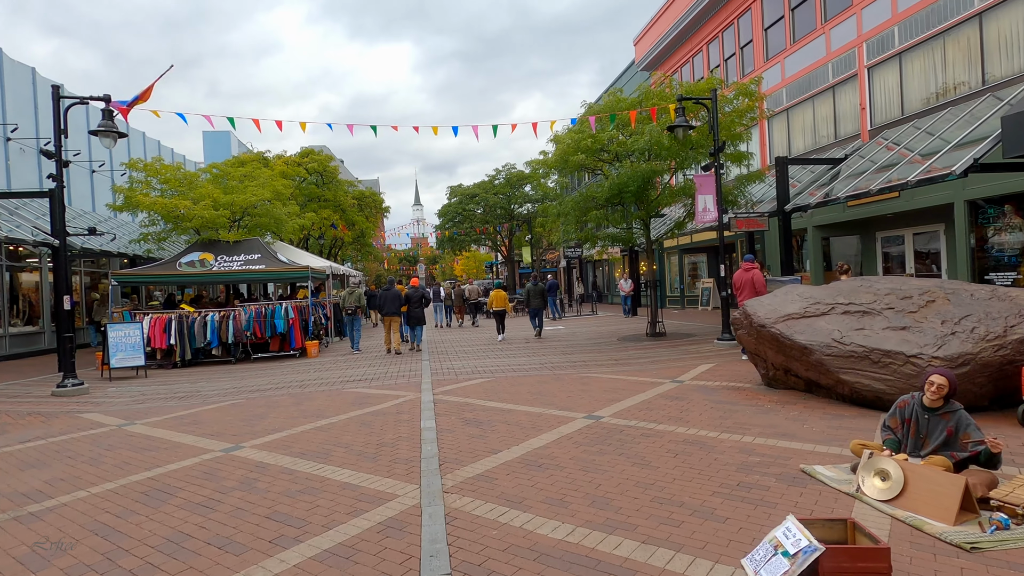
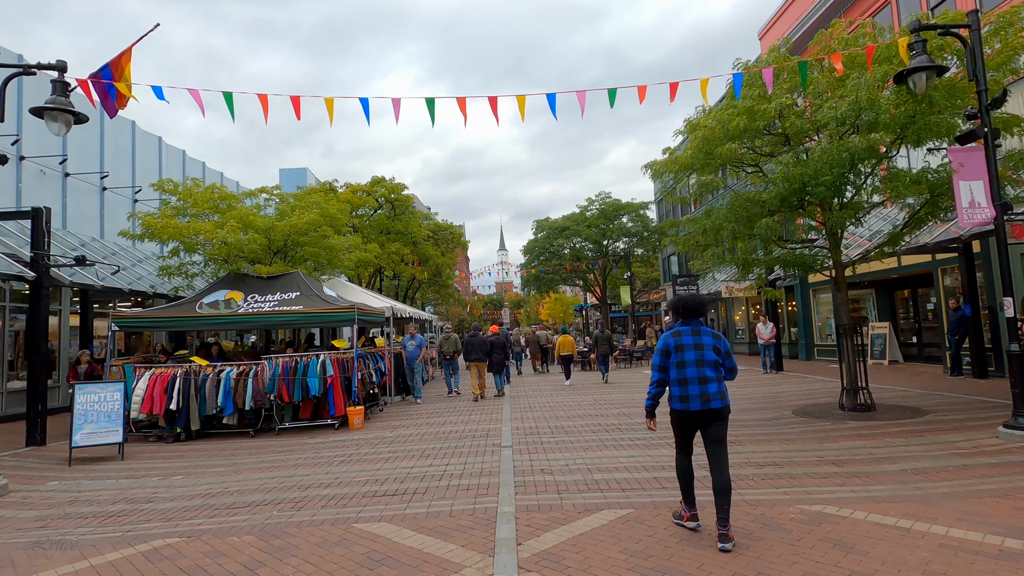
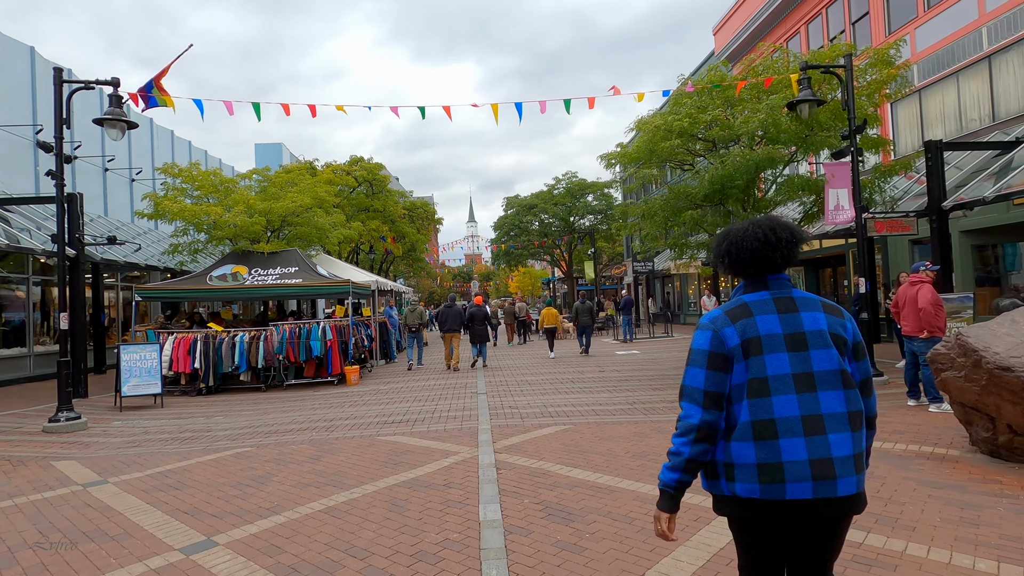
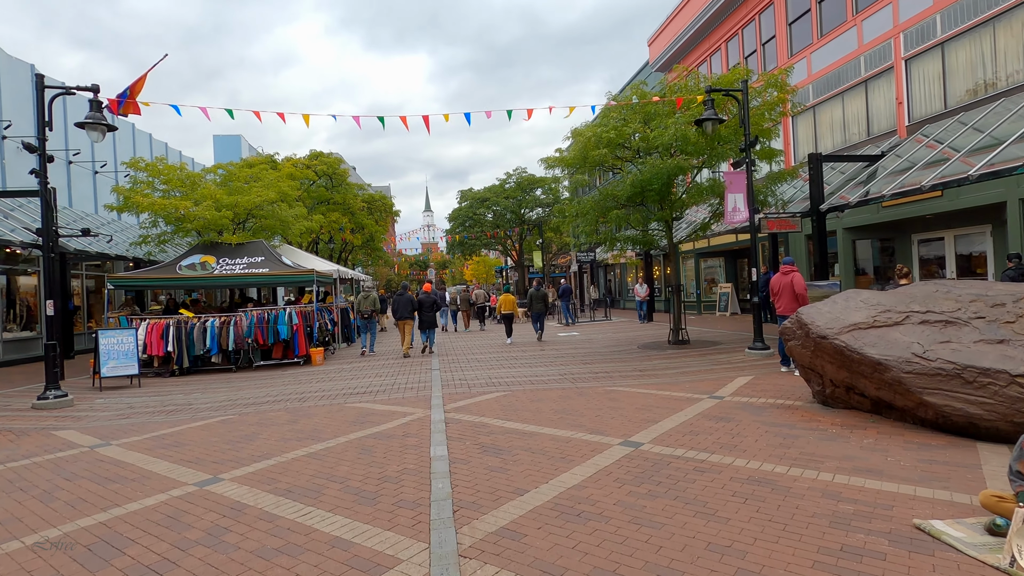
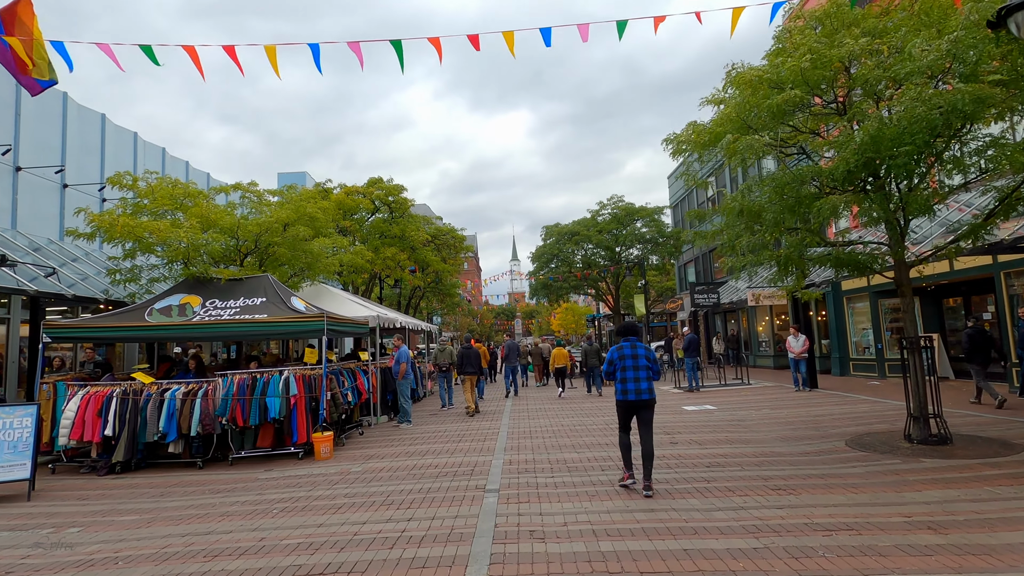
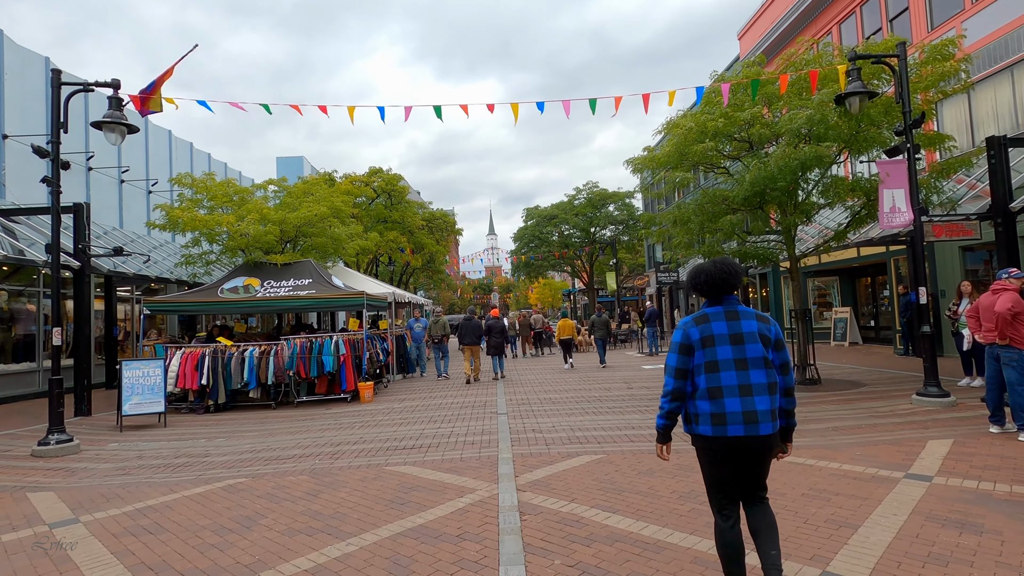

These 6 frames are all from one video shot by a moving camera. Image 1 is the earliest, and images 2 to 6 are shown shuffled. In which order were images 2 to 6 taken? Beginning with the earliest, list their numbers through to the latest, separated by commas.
4, 3, 6, 2, 5
